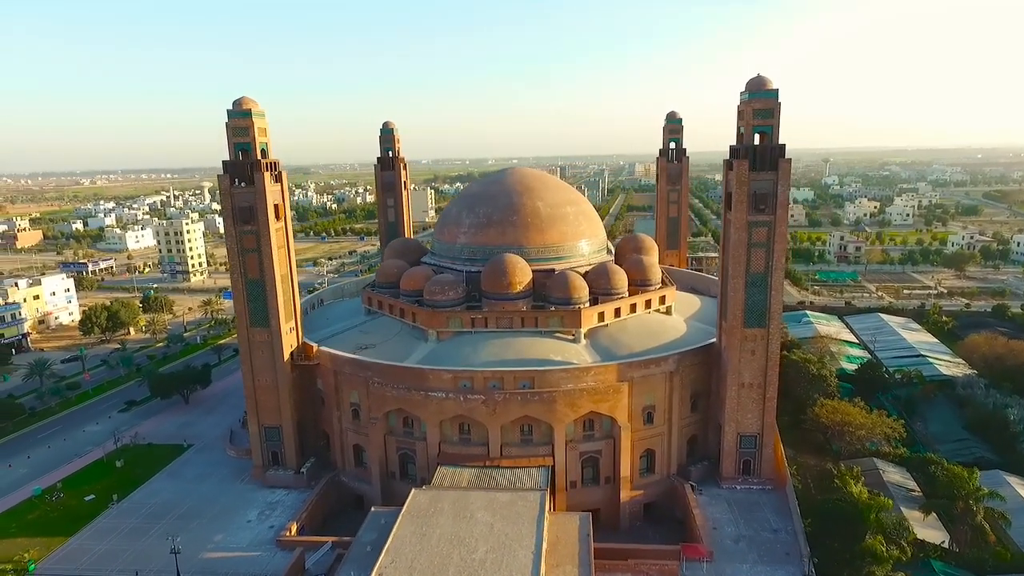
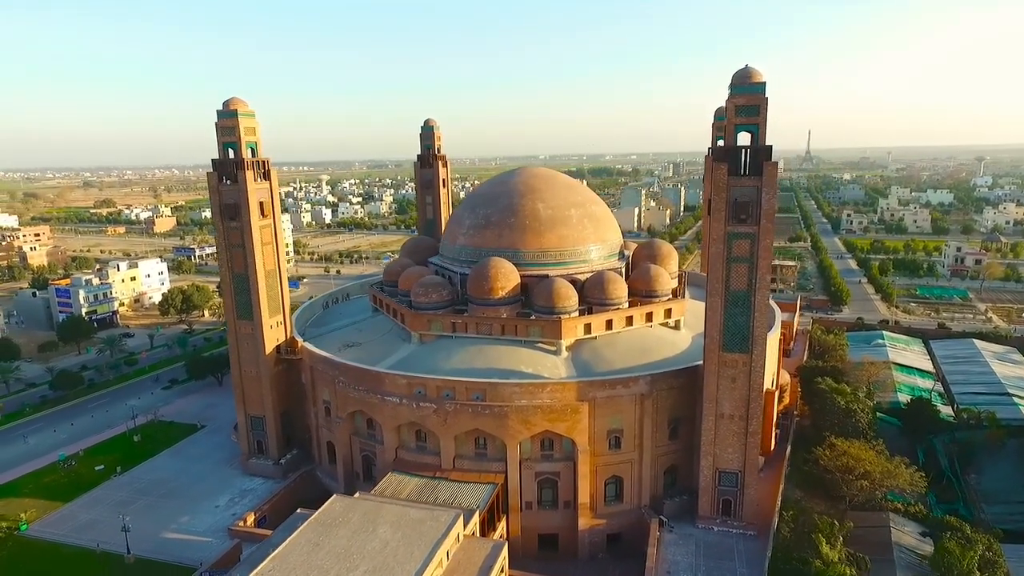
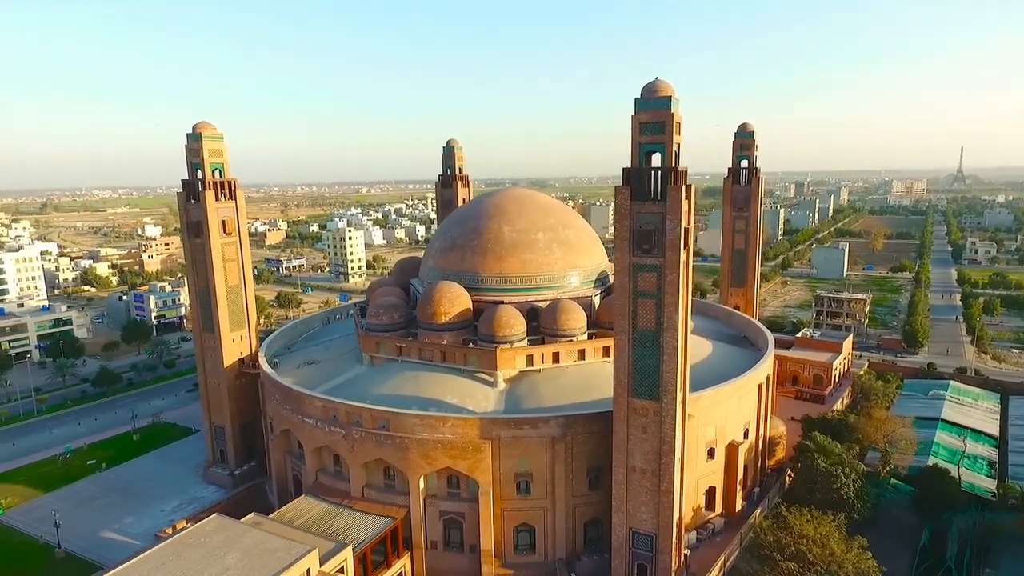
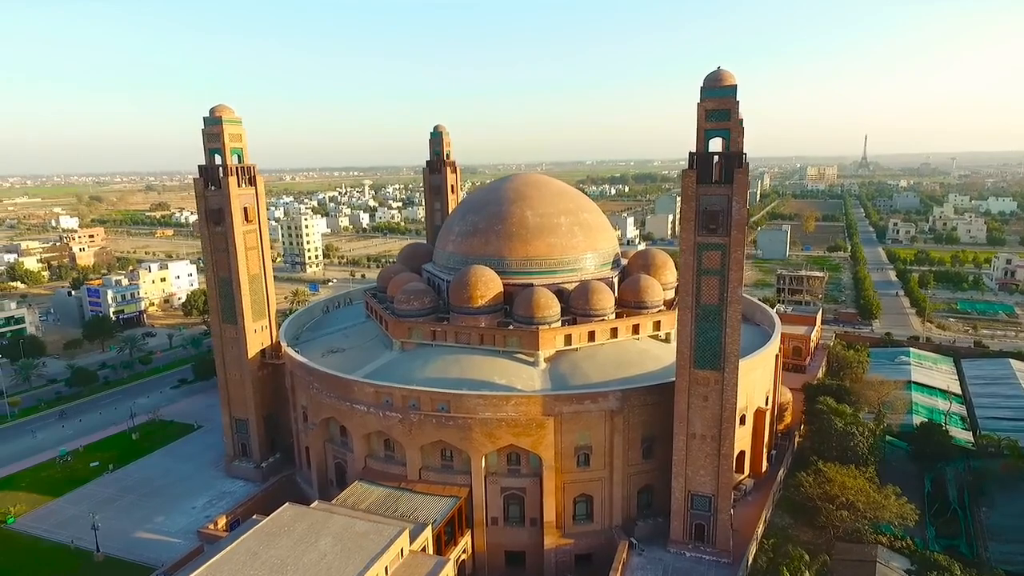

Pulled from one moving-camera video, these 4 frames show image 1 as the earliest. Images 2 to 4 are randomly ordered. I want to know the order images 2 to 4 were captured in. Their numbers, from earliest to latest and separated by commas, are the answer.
2, 4, 3
